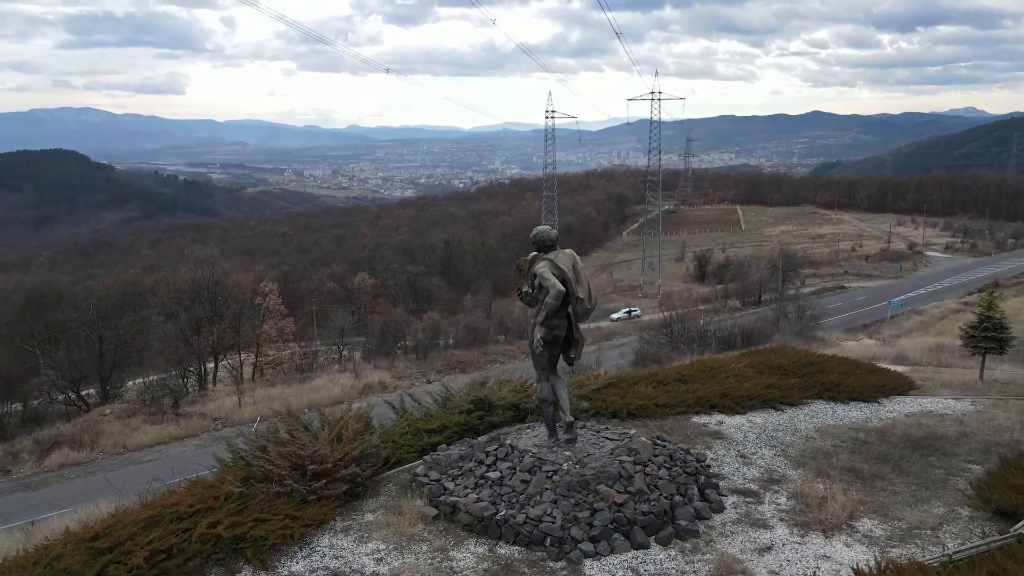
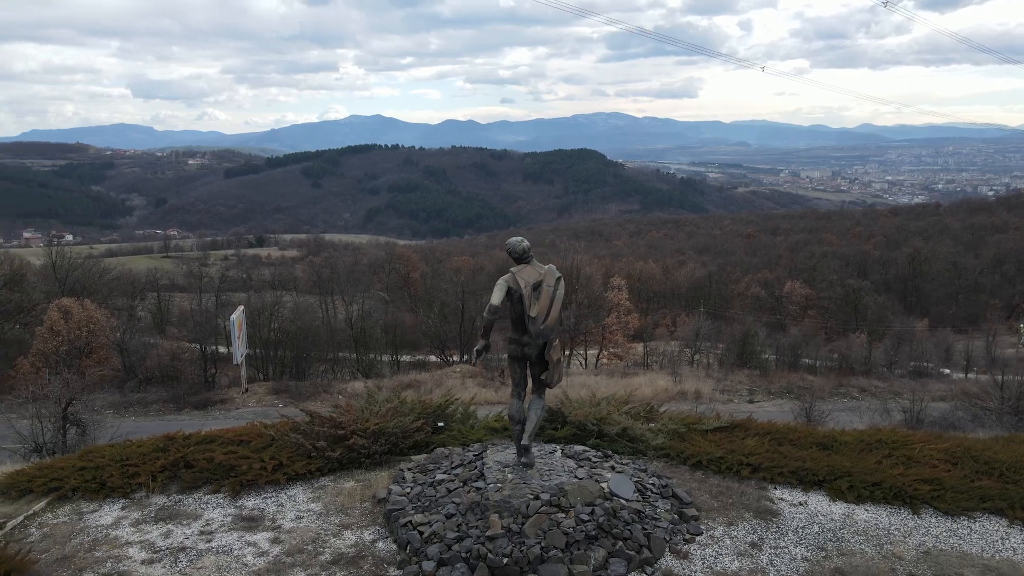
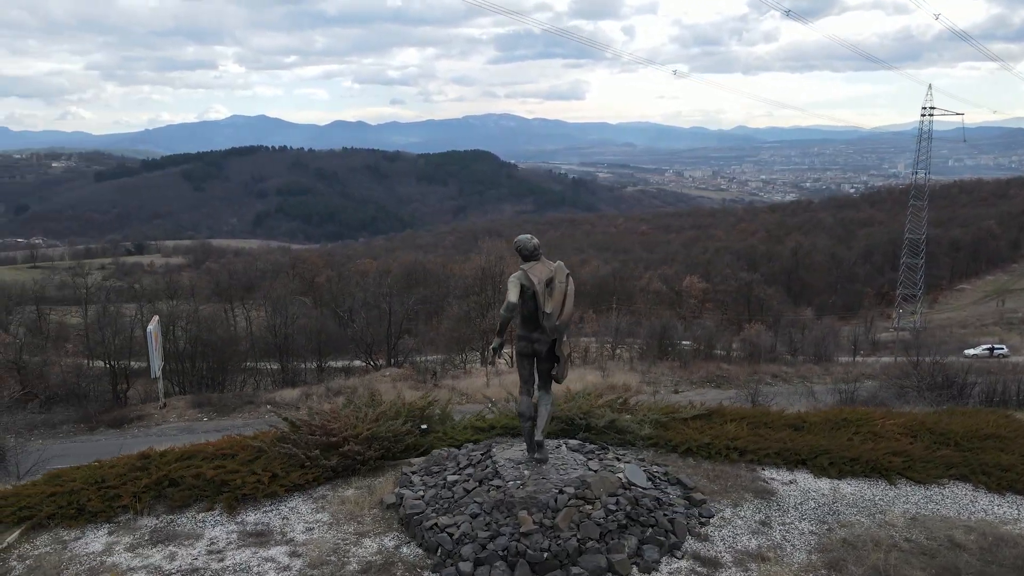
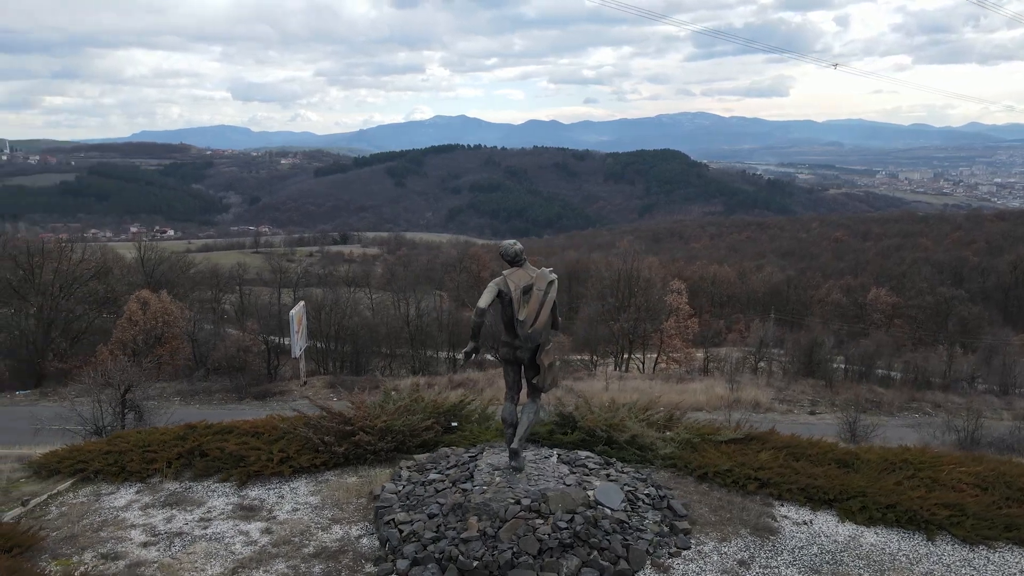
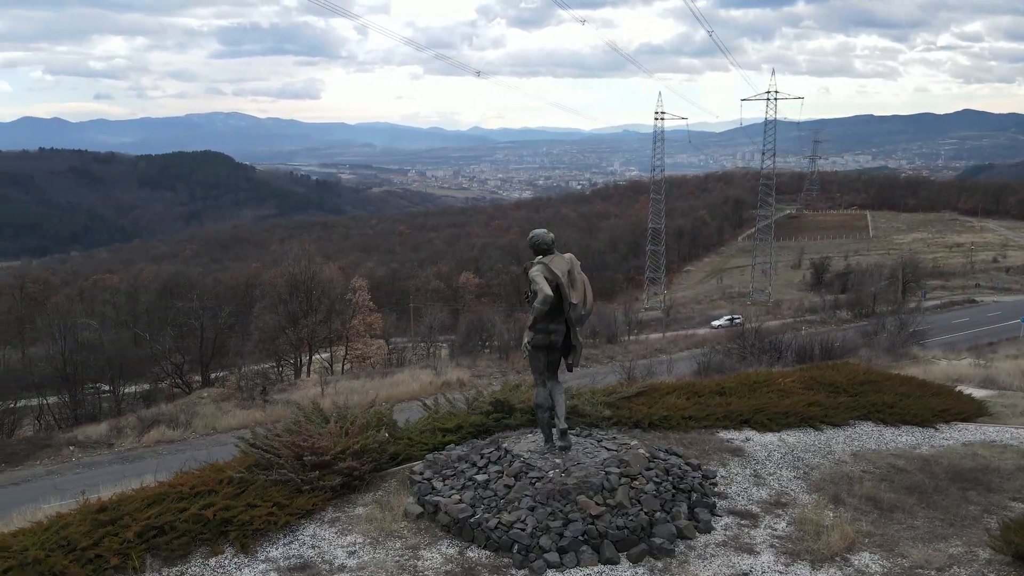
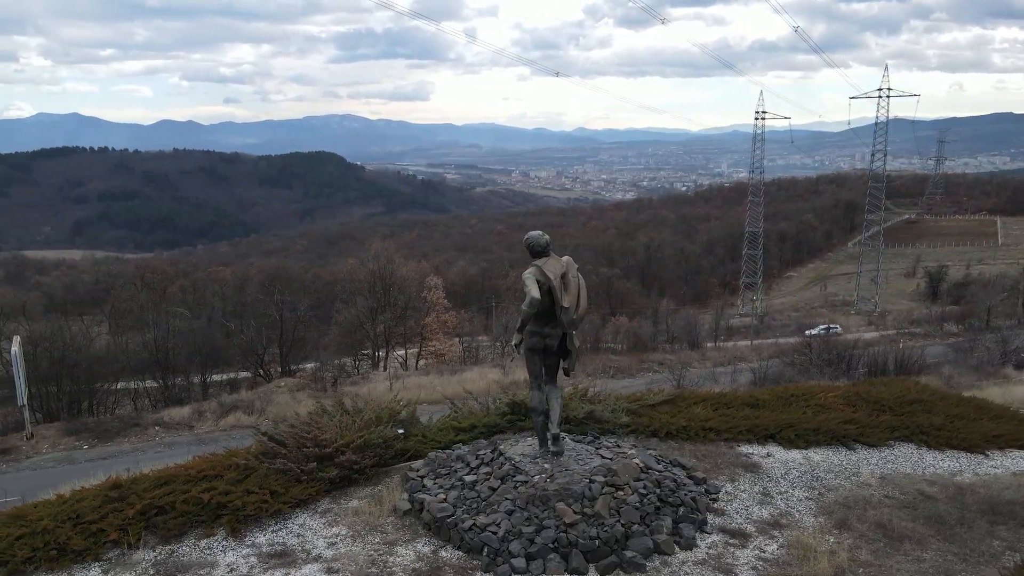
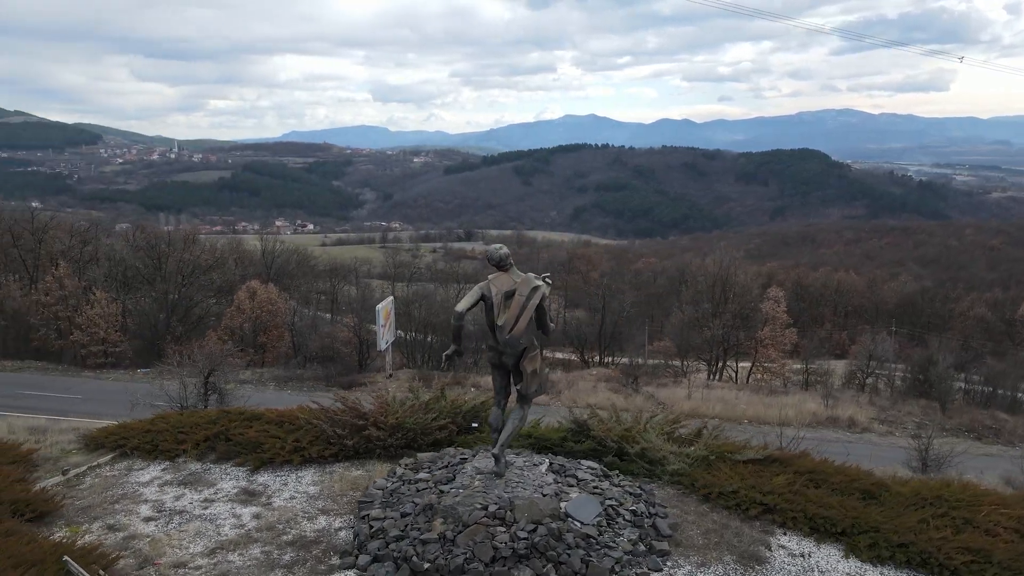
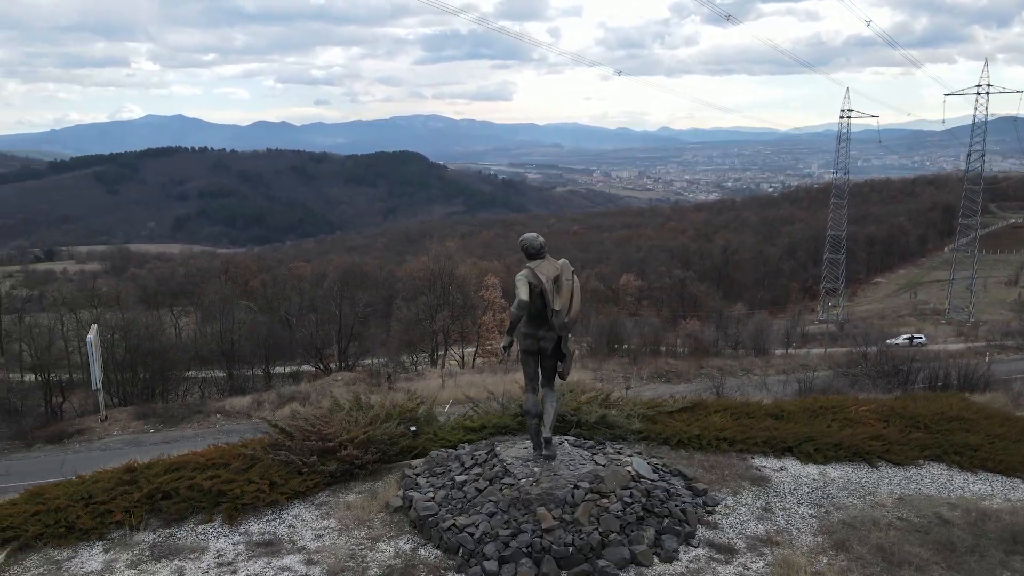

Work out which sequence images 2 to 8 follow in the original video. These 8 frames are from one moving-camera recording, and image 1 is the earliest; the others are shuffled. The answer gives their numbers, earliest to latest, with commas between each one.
5, 6, 8, 3, 2, 4, 7
